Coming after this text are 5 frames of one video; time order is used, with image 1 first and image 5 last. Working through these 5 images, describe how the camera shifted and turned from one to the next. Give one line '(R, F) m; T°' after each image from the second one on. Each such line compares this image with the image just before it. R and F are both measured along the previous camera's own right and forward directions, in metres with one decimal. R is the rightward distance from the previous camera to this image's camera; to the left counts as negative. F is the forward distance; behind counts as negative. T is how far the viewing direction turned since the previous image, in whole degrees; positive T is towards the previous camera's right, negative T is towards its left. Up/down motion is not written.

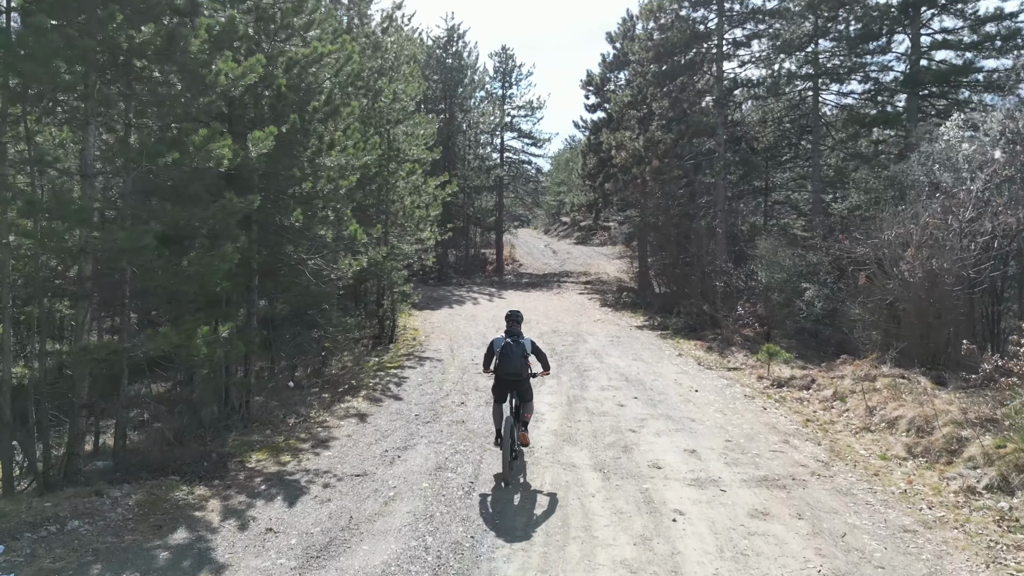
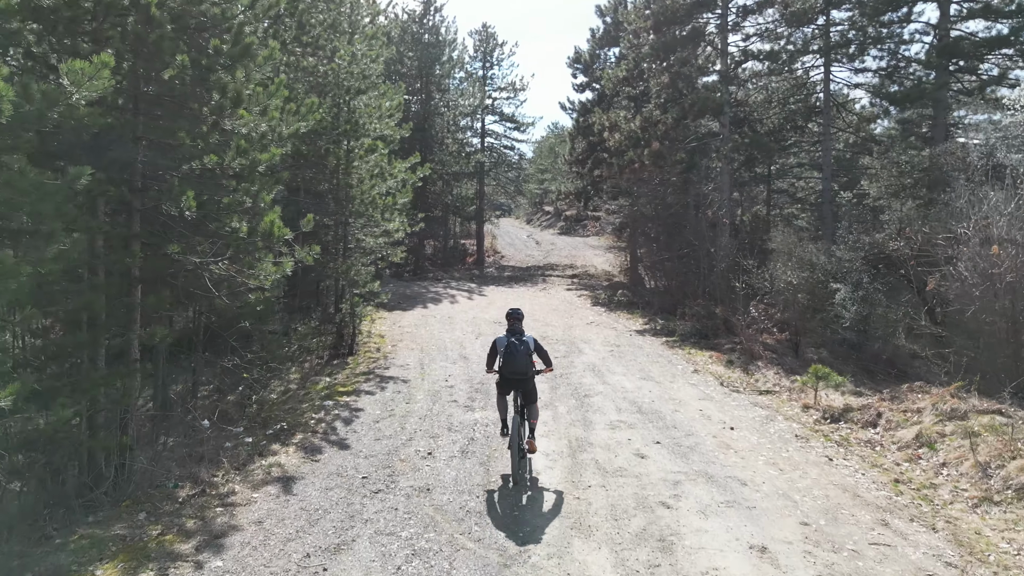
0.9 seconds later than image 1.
(0.0, +2.4) m; +1°
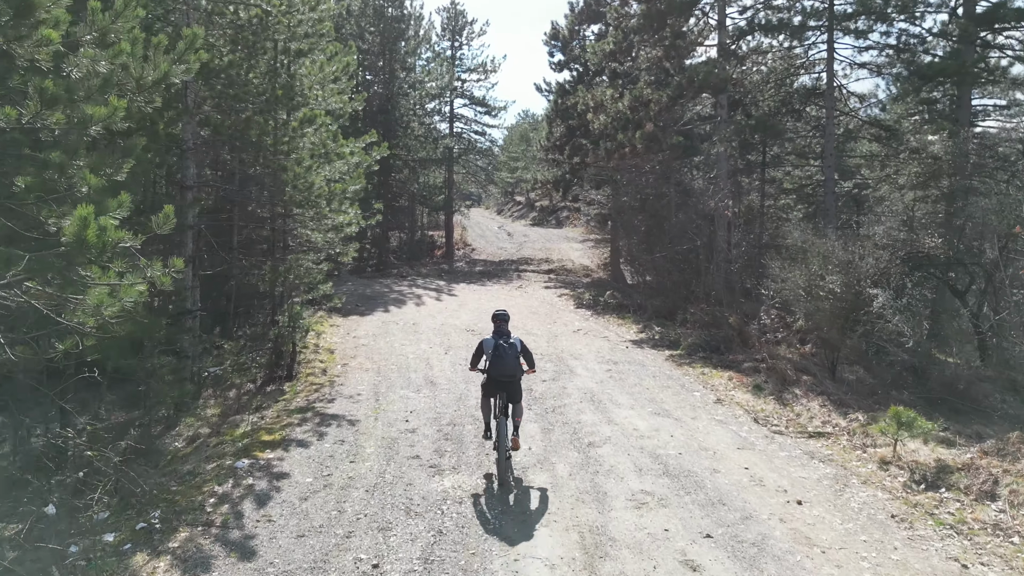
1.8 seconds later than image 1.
(-0.1, +2.4) m; +2°
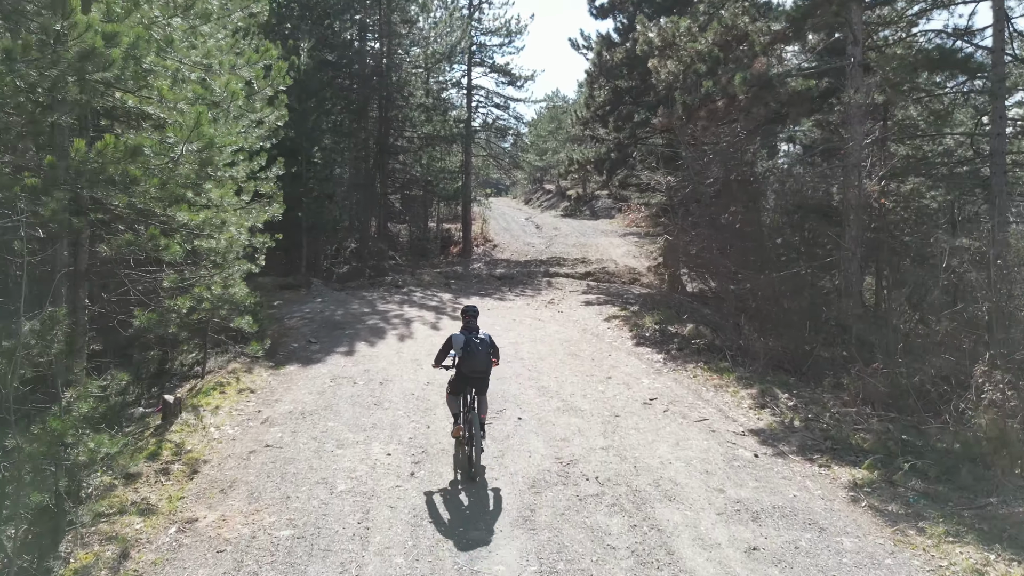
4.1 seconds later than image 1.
(0.0, +6.1) m; -2°
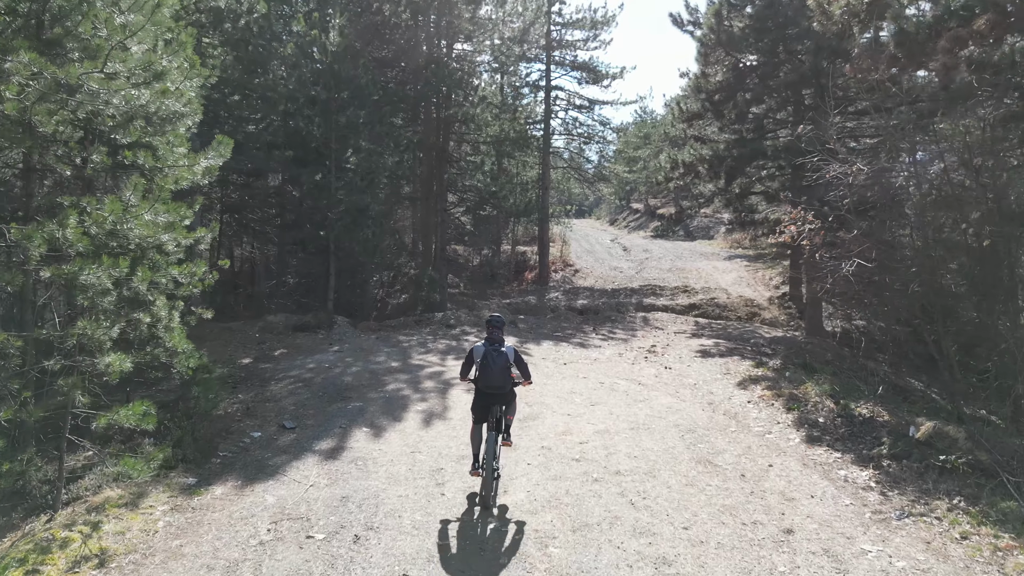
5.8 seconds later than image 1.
(-0.1, +4.7) m; -7°
